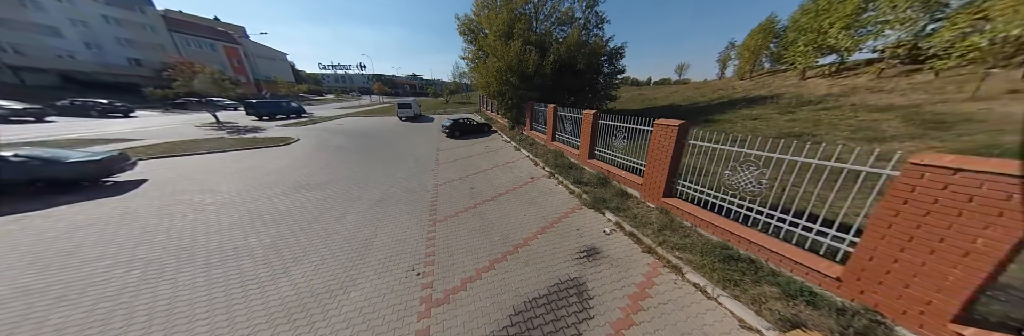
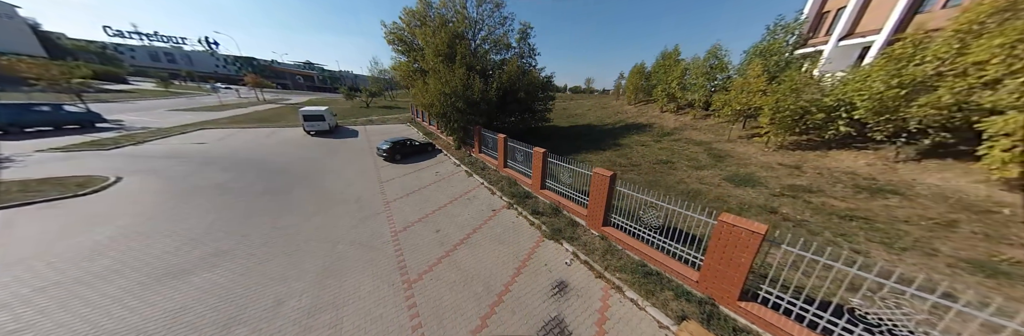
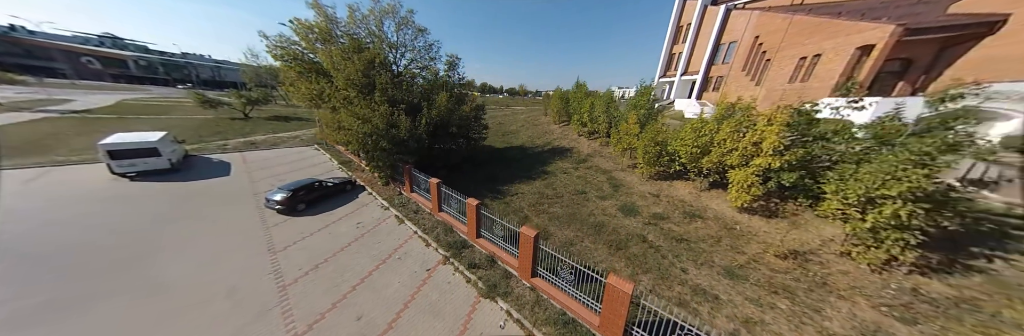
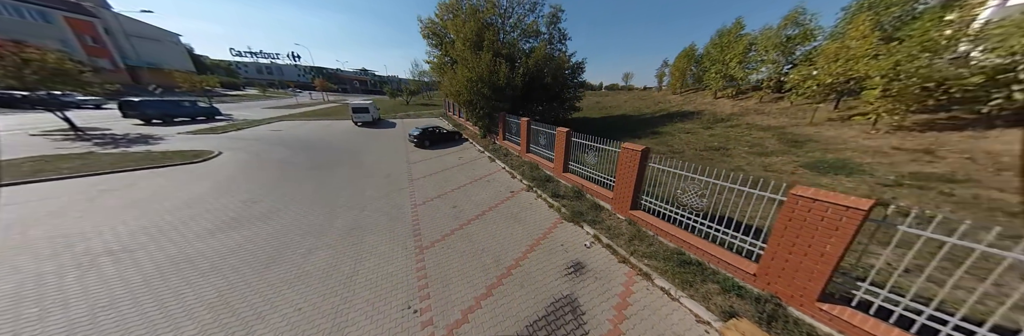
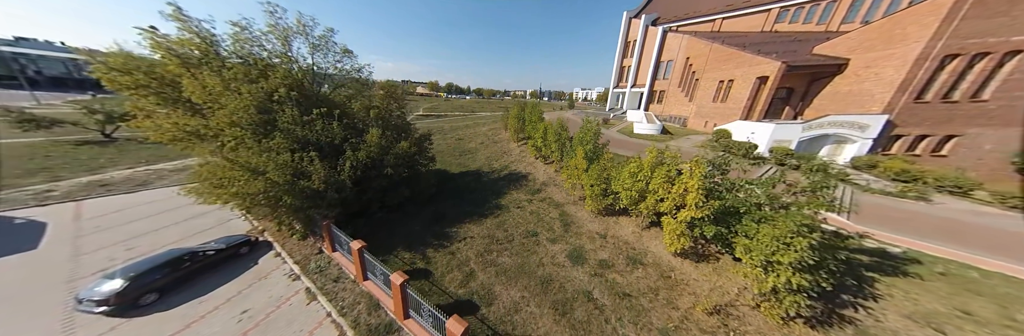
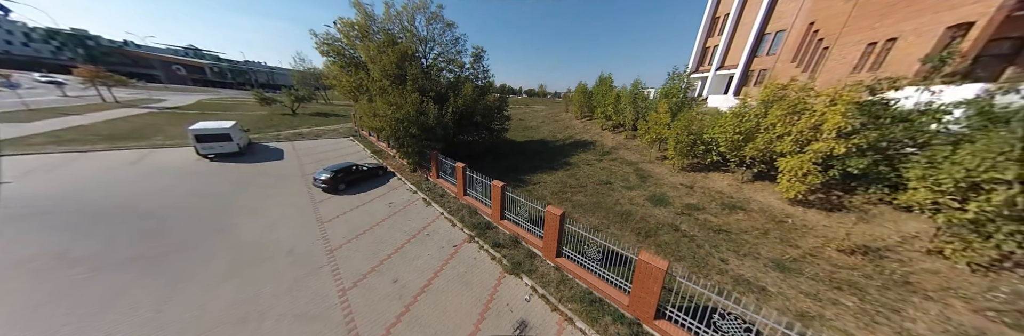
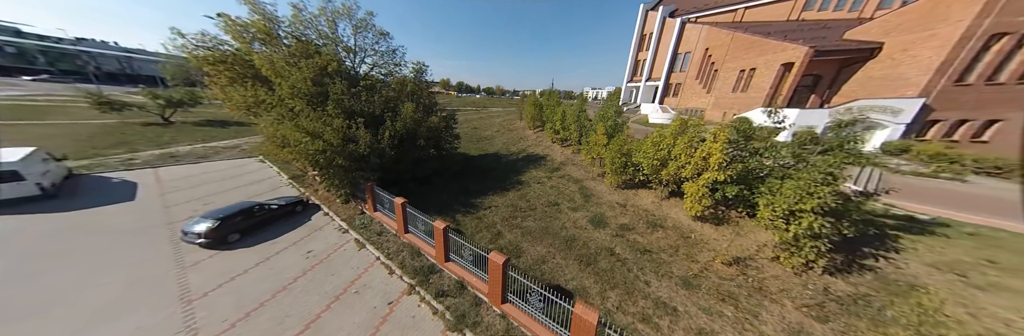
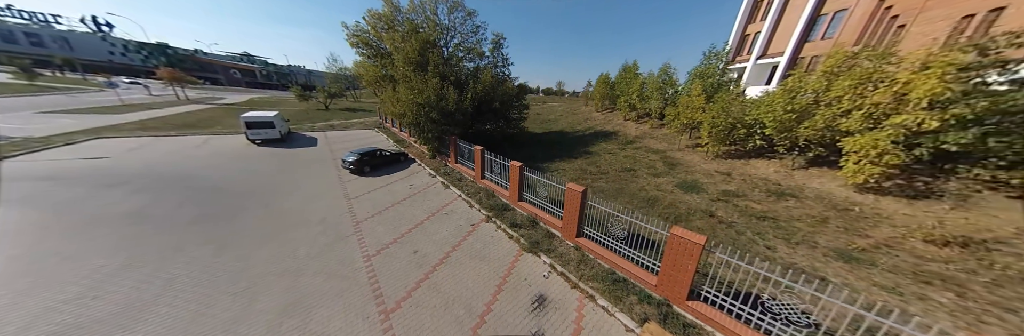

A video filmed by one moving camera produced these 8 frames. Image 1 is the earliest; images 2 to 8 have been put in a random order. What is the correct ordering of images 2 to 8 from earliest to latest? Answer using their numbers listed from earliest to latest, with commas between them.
4, 2, 8, 6, 3, 7, 5
